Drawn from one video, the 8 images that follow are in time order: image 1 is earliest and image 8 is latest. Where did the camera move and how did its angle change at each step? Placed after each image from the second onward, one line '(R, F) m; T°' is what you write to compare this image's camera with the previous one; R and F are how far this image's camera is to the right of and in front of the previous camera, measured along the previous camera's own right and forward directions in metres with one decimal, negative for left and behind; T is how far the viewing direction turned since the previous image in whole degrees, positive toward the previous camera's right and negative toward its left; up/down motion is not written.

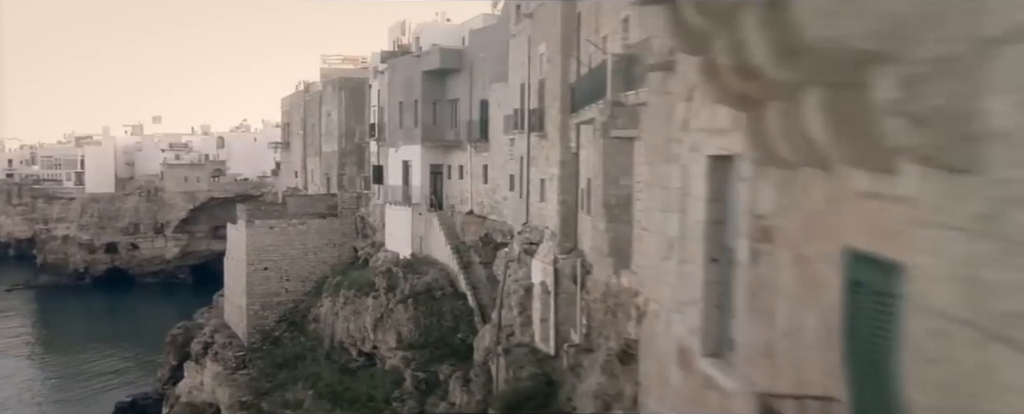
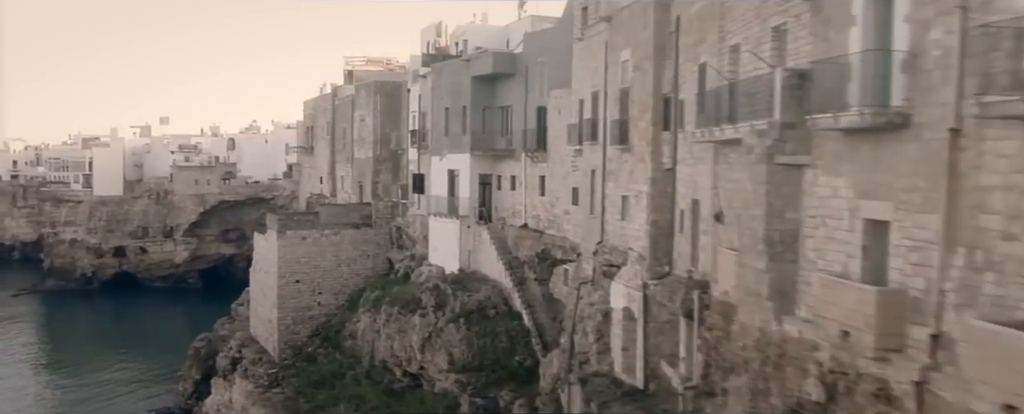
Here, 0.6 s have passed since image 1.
(-1.3, +1.1) m; 0°
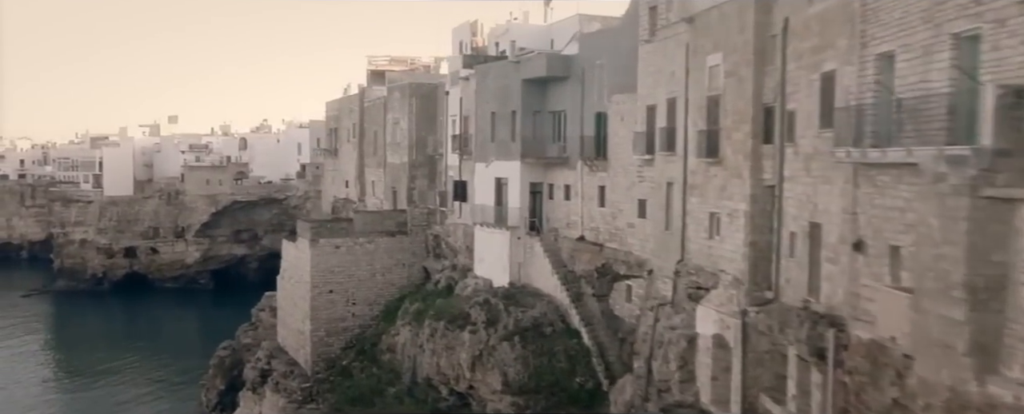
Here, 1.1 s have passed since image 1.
(-1.1, +1.1) m; 0°
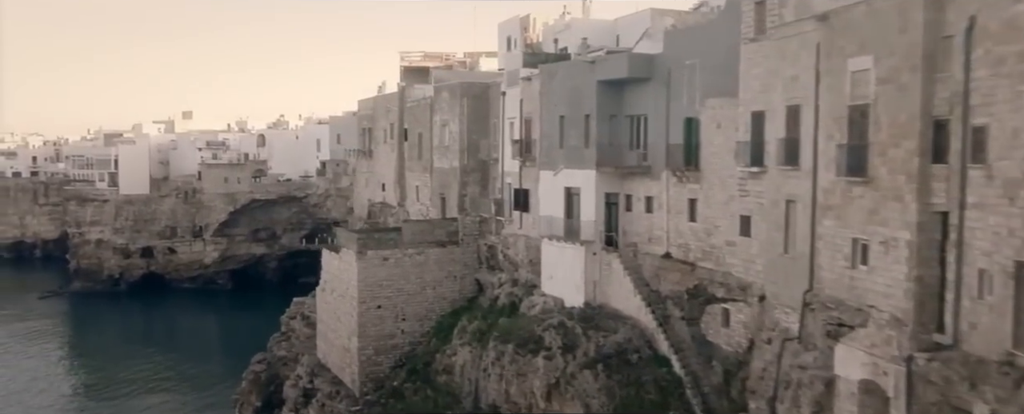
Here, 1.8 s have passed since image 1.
(-1.4, +1.6) m; 0°
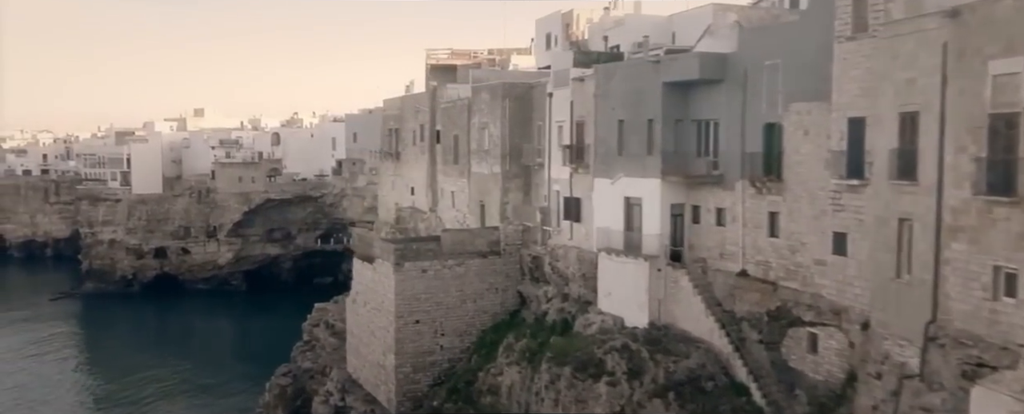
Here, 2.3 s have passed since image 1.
(-1.0, +1.4) m; 0°
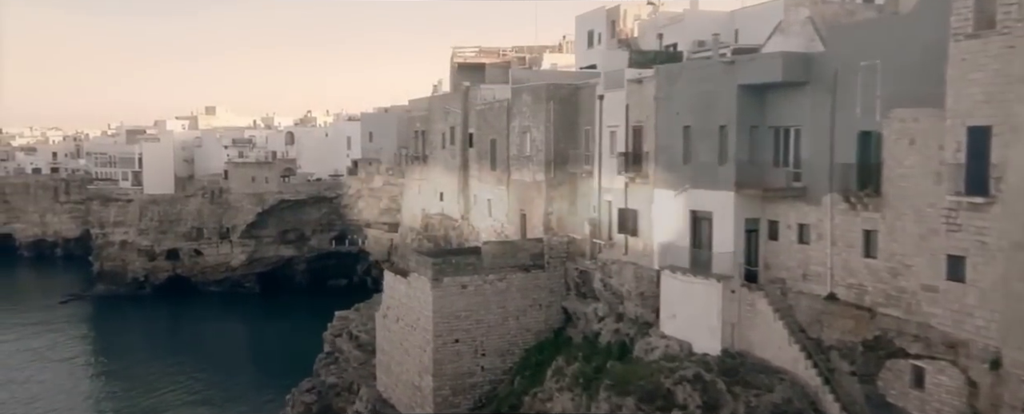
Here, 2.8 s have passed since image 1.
(-0.9, +1.5) m; 0°
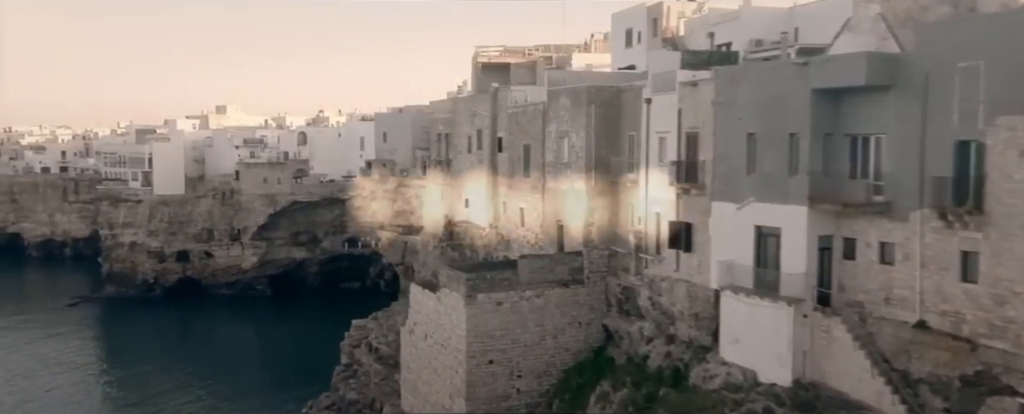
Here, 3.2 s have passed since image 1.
(-0.7, +1.3) m; 0°
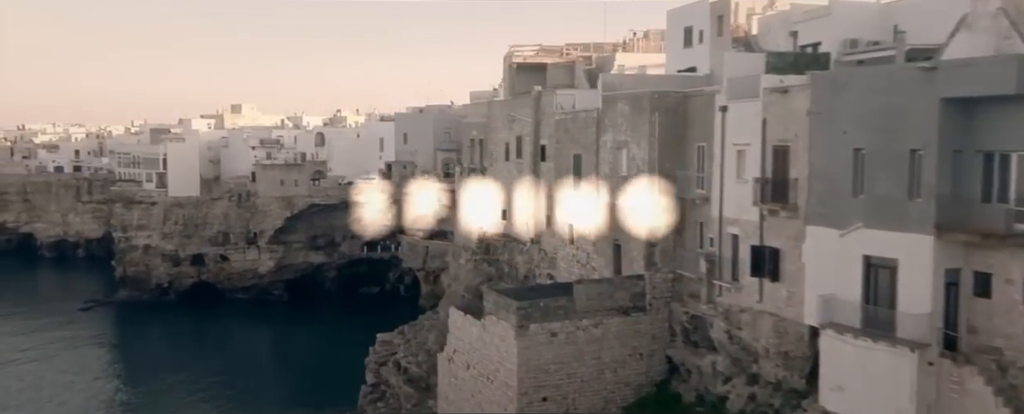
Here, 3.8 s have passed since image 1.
(-0.8, +1.9) m; -1°
